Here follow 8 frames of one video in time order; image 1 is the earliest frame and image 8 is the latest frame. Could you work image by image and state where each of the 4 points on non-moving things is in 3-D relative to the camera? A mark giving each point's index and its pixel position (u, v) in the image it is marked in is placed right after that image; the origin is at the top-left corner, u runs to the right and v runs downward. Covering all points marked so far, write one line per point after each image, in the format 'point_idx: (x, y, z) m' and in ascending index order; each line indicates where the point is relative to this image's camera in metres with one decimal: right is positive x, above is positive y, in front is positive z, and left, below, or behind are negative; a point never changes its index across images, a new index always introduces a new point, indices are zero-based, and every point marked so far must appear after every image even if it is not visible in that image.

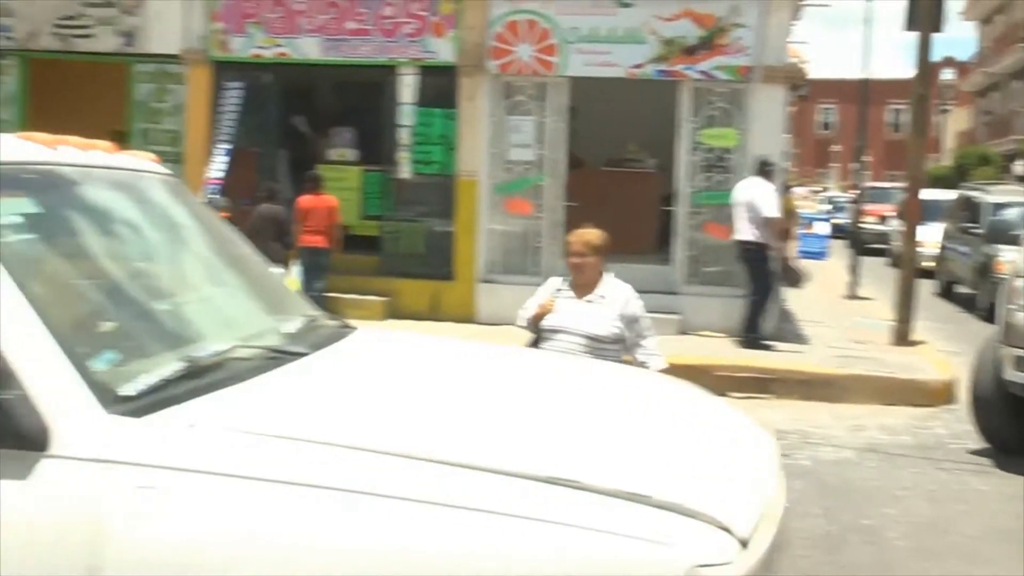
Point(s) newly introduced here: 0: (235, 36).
0: (-3.5, +3.1, +12.8) m
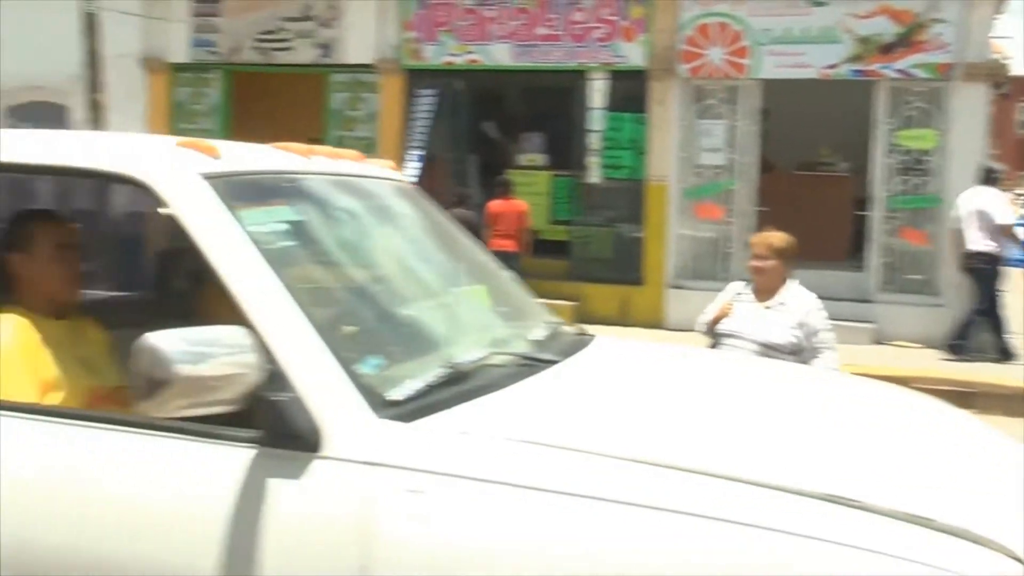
0: (-1.1, +3.1, +13.1) m
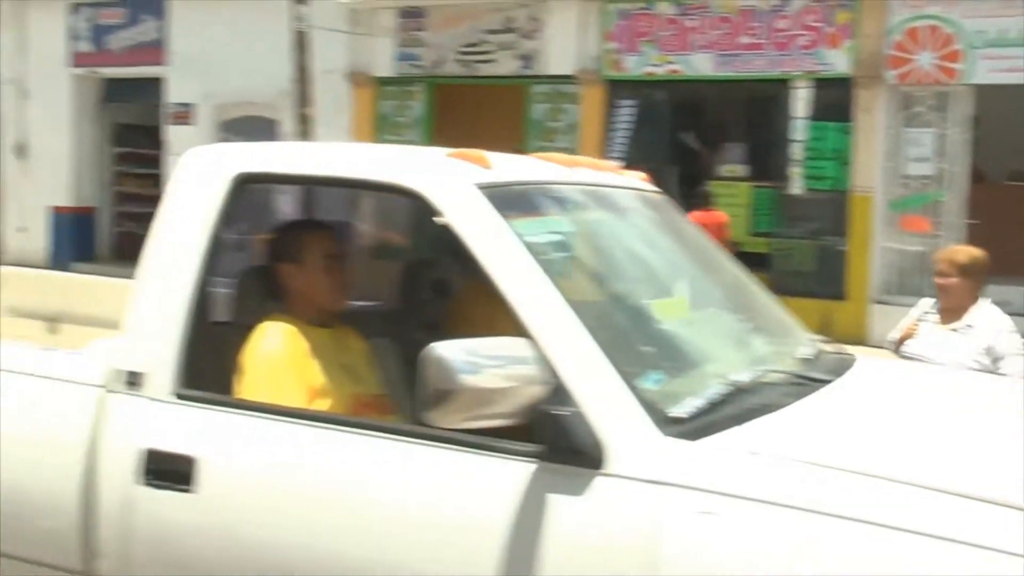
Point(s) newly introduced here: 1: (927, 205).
0: (+1.5, +3.0, +13.1) m
1: (+5.1, +1.0, +12.5) m
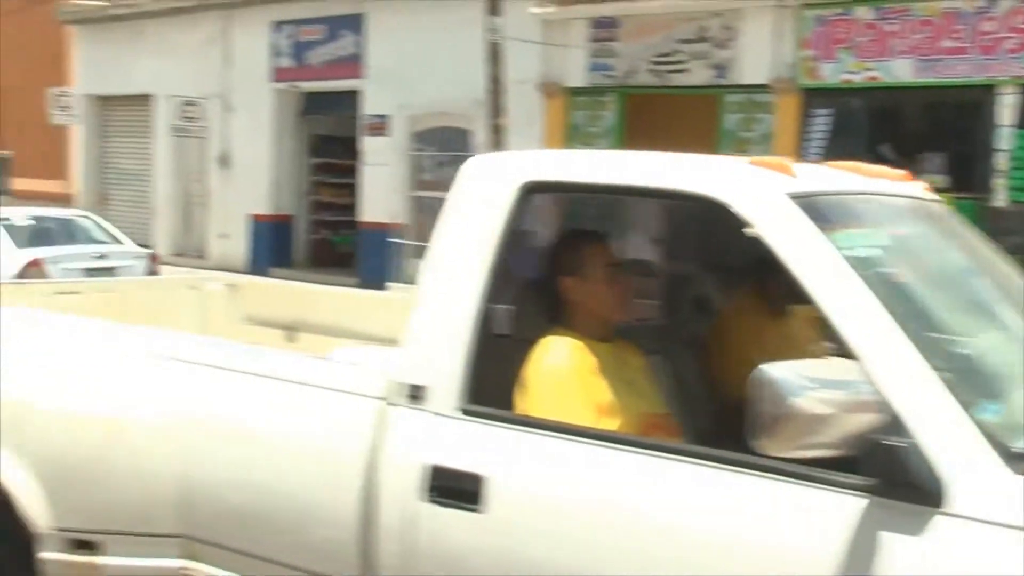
0: (+3.8, +2.8, +12.6) m
1: (+7.2, +0.8, +11.5) m
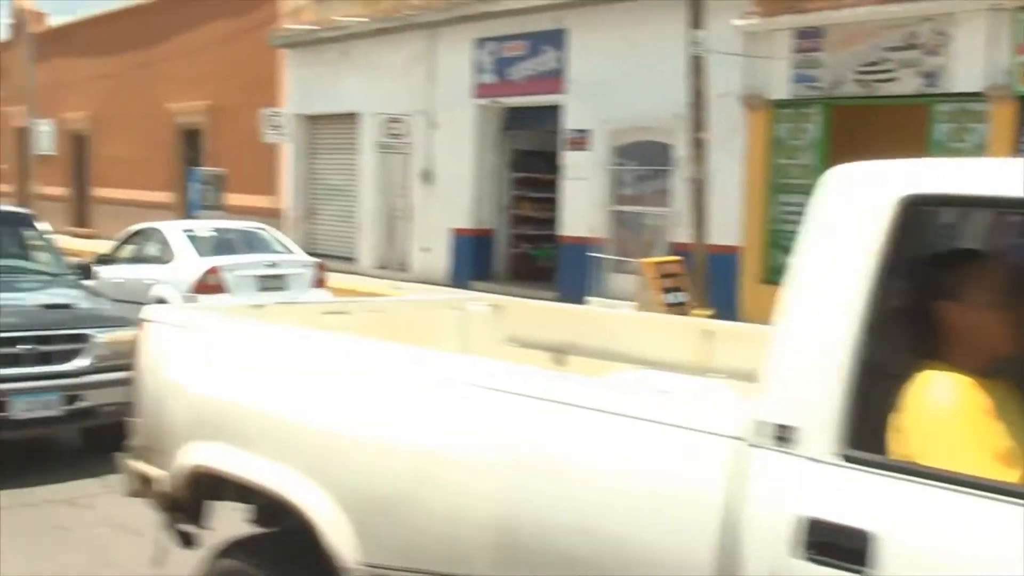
0: (+6.0, +2.5, +11.8) m
1: (+9.3, +0.5, +10.2) m
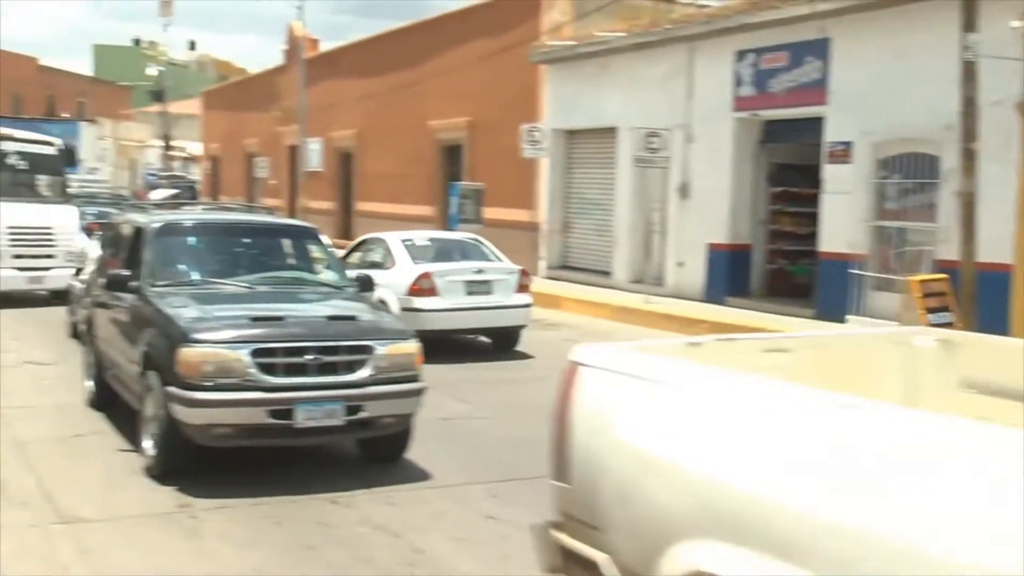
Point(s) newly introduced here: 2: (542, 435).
0: (+8.6, +2.3, +10.5) m
1: (+11.5, +0.2, +8.5) m
2: (+0.3, -1.2, +8.5) m
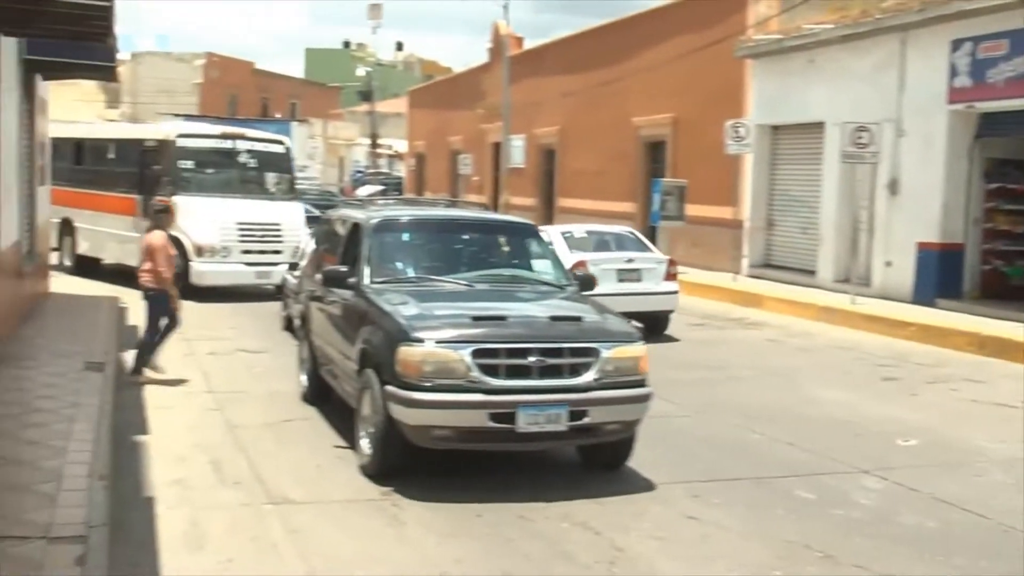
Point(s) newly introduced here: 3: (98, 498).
0: (+10.4, +2.2, +9.3) m
1: (+13.1, +0.1, +6.9) m
2: (+1.9, -1.2, +8.4) m
3: (-2.7, -1.3, +6.5) m
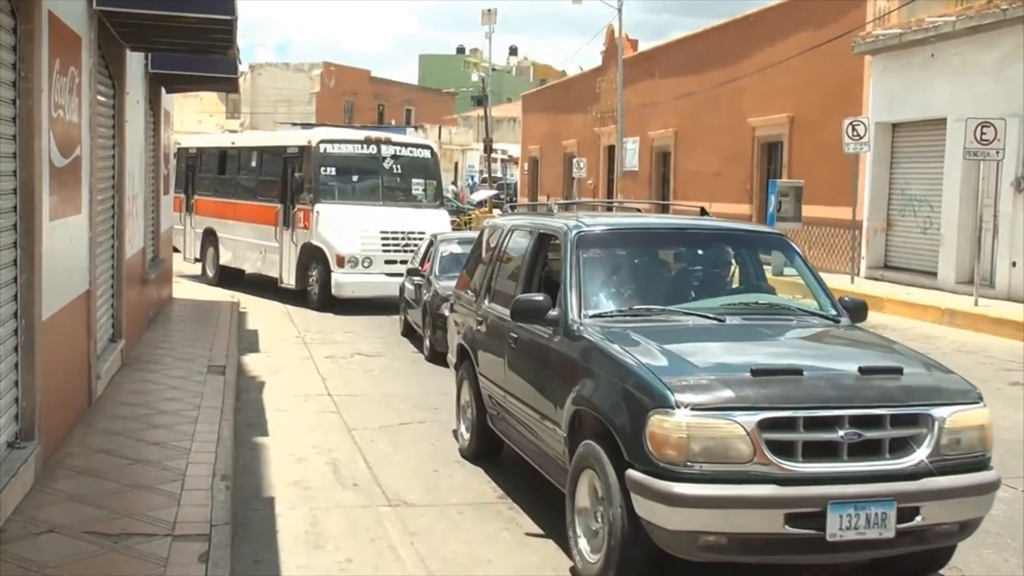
0: (+11.3, +2.2, +8.5) m
1: (+13.9, +0.1, +6.1) m
2: (+2.8, -1.2, +8.3) m
3: (-1.9, -1.4, +6.7) m
